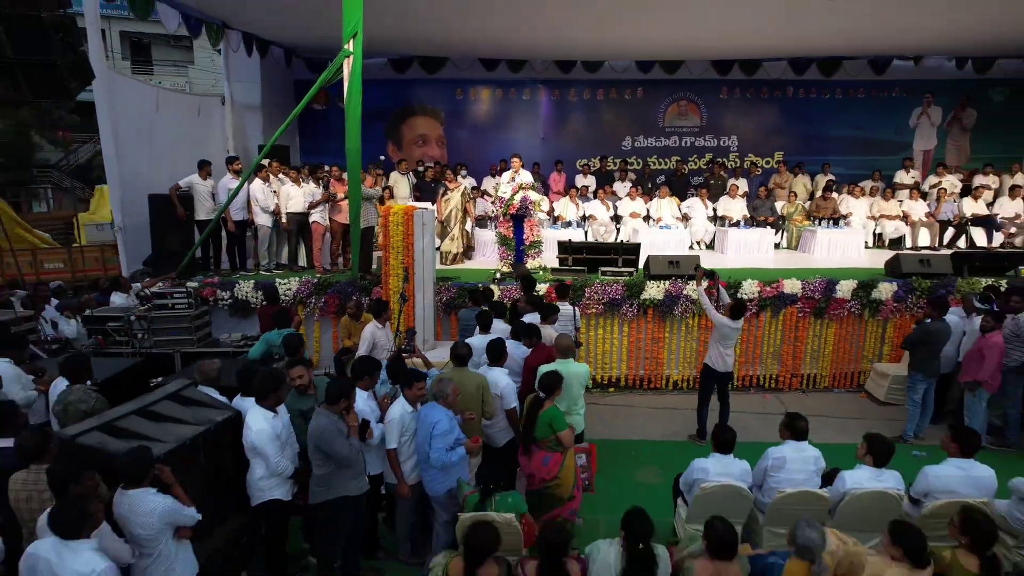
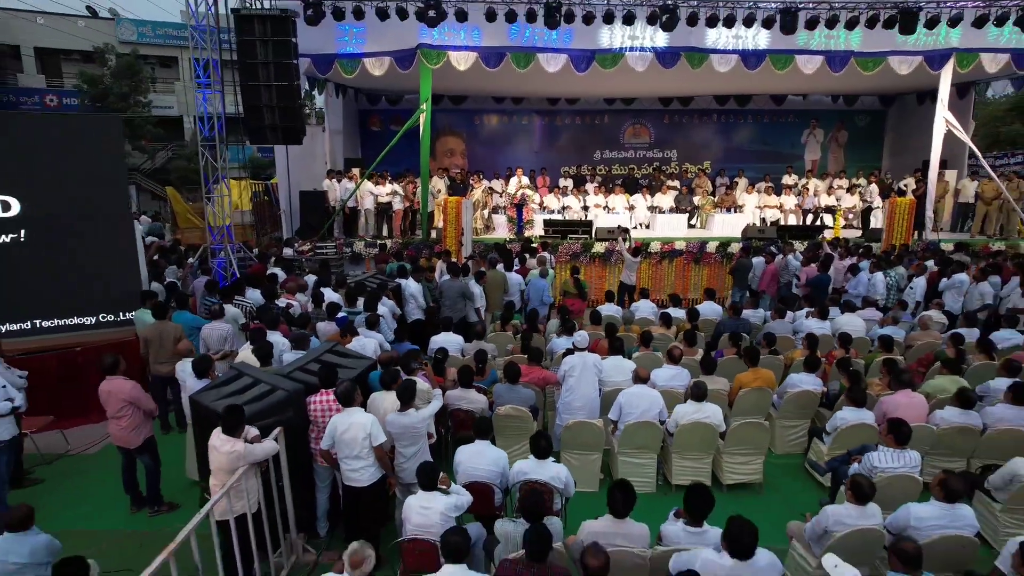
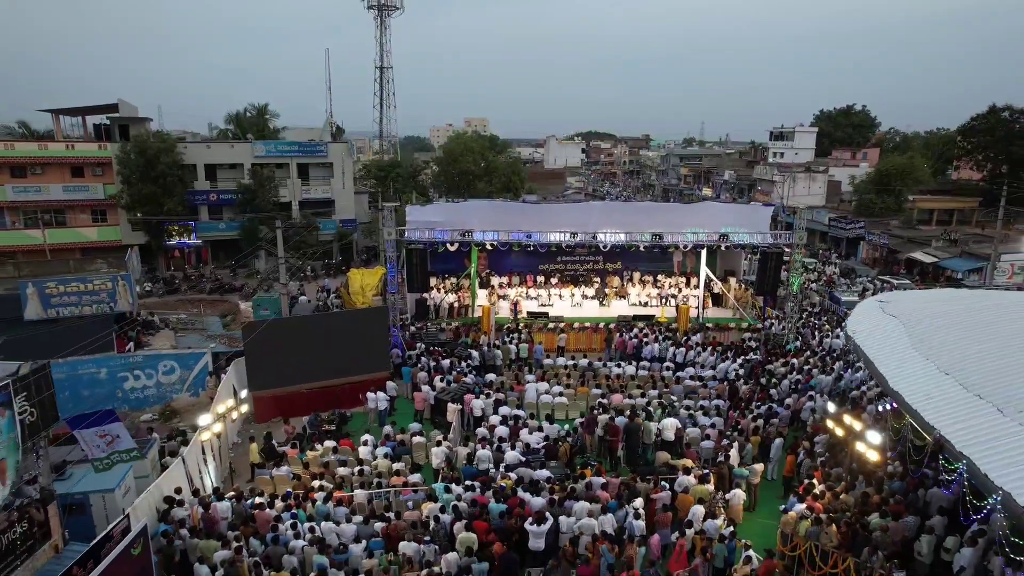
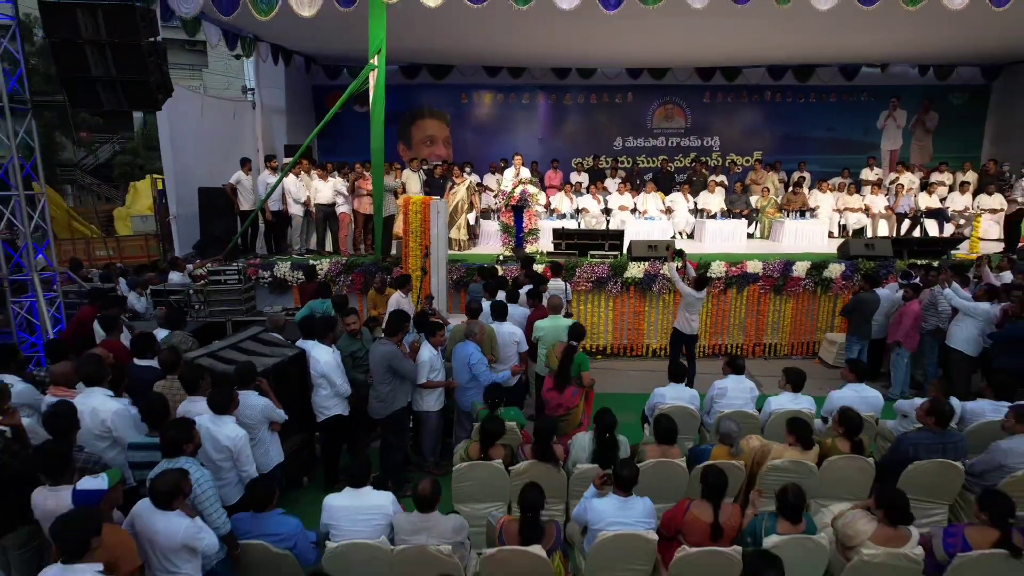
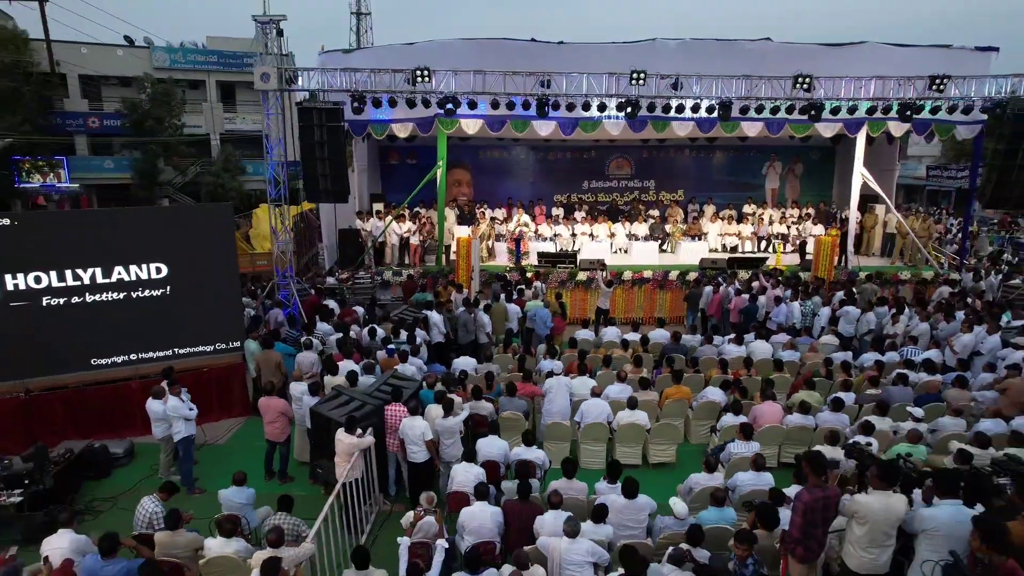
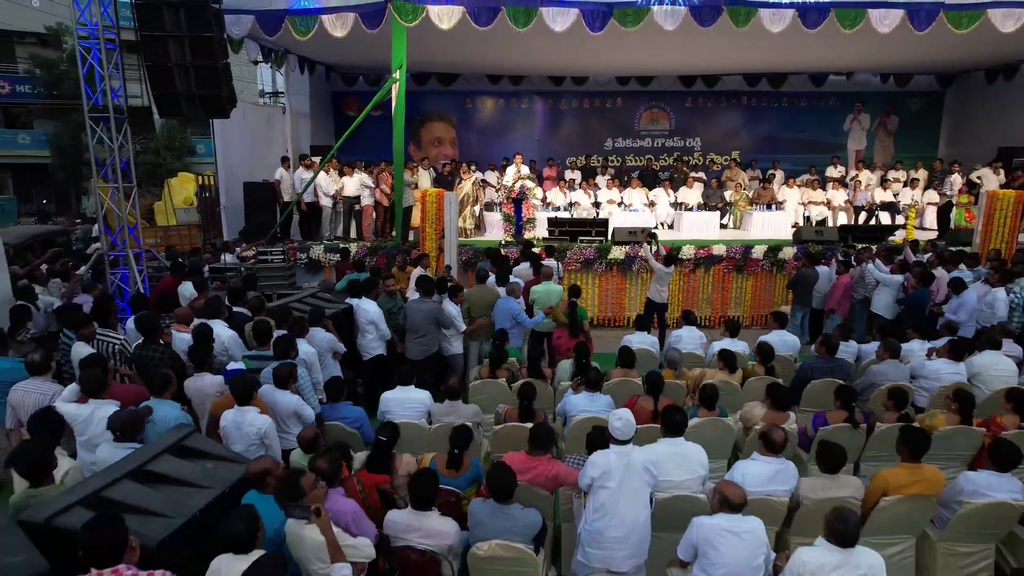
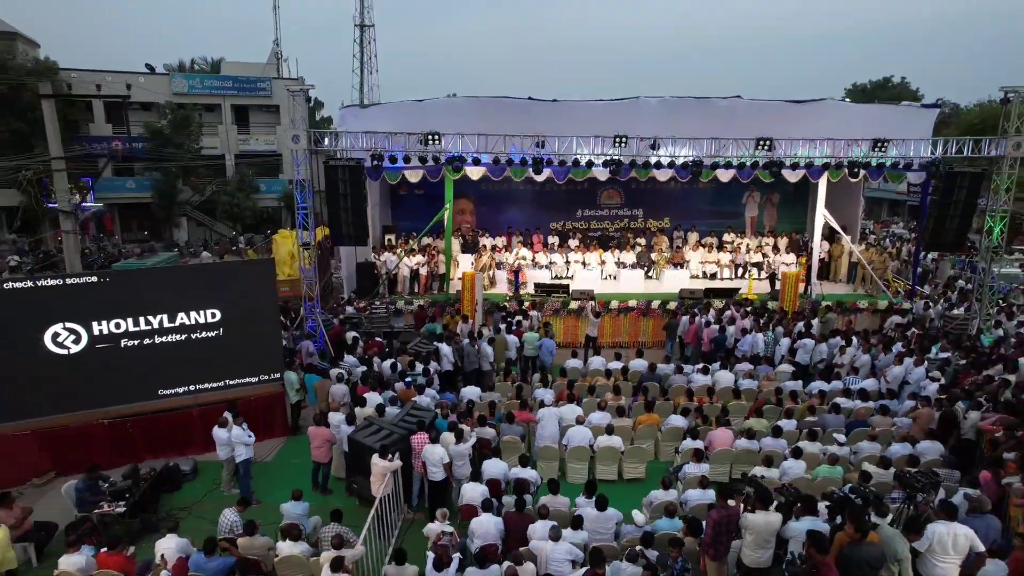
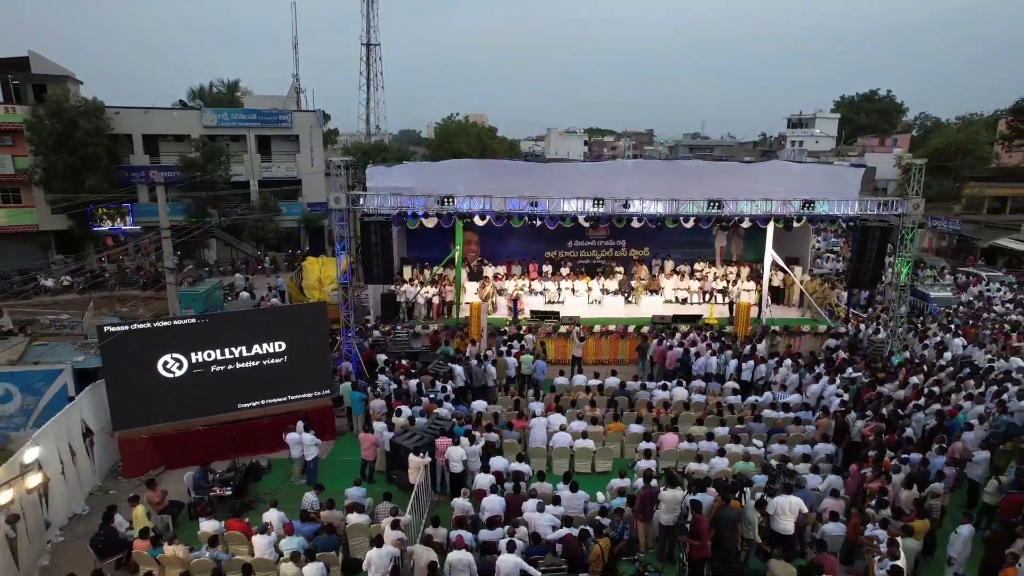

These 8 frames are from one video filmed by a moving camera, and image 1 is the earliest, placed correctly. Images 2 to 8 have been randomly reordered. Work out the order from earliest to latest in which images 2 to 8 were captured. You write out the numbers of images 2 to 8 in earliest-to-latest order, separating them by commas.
4, 6, 2, 5, 7, 8, 3
